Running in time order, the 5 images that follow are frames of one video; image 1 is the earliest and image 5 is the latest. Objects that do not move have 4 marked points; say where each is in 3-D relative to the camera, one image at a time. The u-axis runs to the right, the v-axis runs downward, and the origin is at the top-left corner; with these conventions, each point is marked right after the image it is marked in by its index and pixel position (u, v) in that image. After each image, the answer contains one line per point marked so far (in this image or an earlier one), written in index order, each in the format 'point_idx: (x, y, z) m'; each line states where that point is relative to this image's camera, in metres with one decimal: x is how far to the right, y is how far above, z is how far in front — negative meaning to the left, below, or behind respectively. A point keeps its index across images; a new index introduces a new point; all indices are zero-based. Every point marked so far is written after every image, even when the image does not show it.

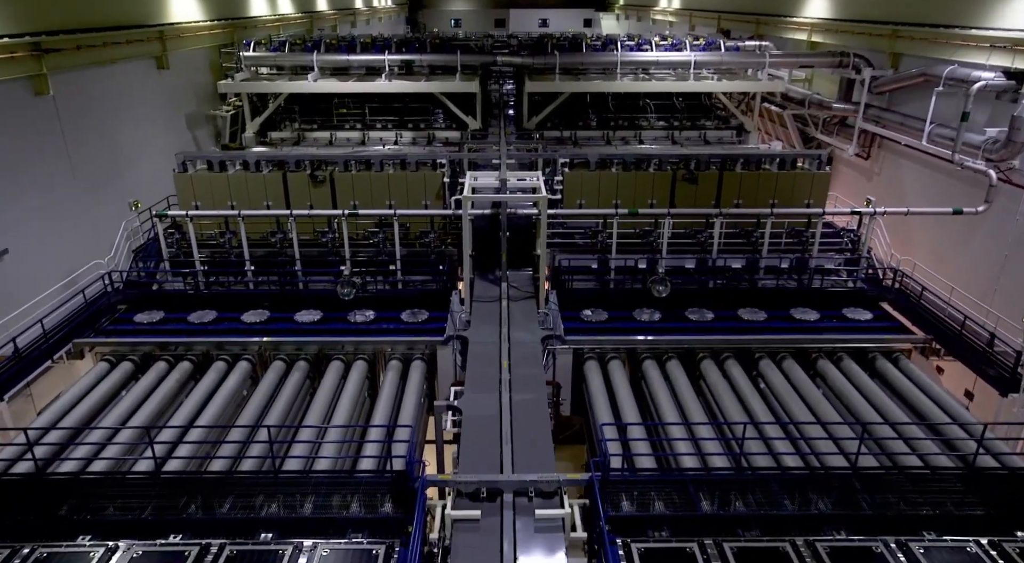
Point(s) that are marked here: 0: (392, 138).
0: (-2.0, +2.4, +10.8) m
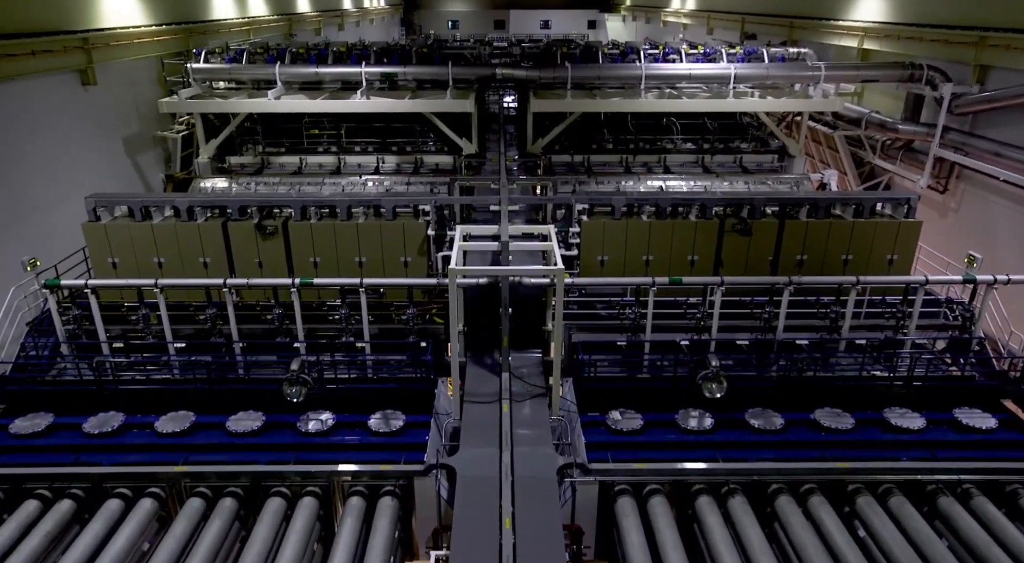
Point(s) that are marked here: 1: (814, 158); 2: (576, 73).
0: (-2.0, +1.7, +9.1) m
1: (+5.0, +2.0, +10.5) m
2: (+0.8, +2.7, +8.1) m
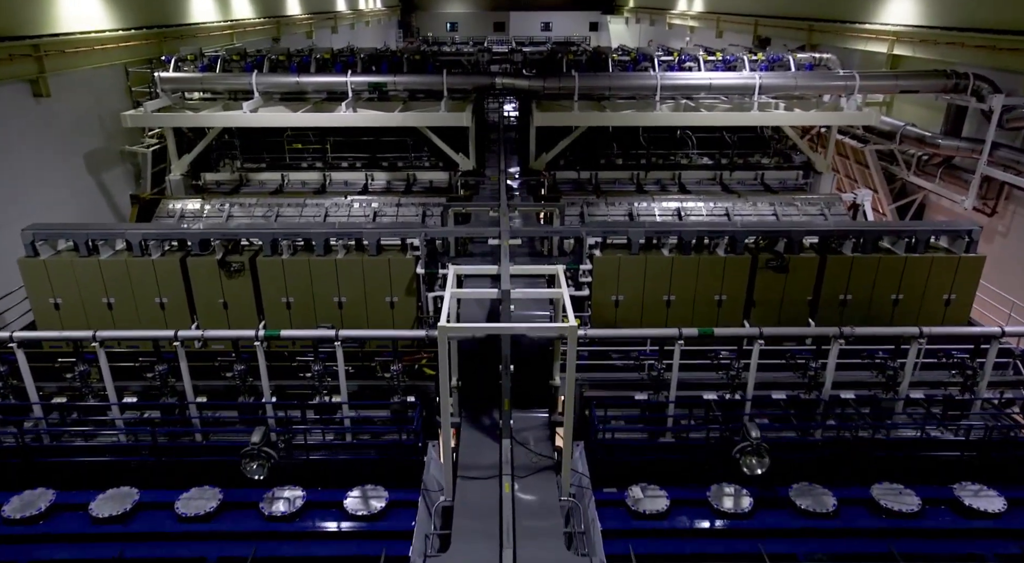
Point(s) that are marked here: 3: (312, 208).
0: (-2.0, +1.3, +8.4) m
1: (+5.0, +1.7, +9.7) m
2: (+0.8, +2.3, +7.4) m
3: (-2.4, +0.9, +7.5) m
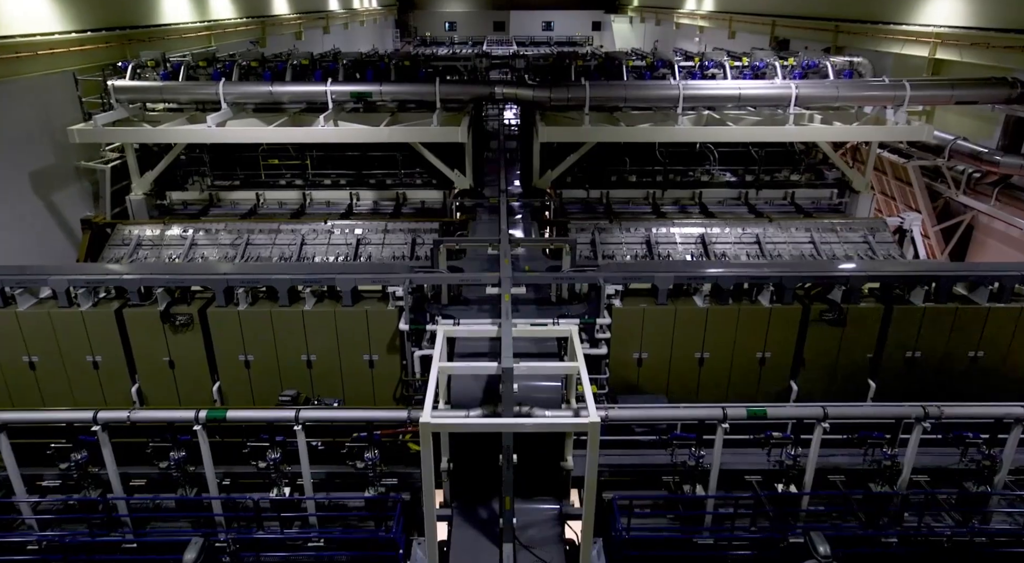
0: (-1.9, +1.0, +7.5) m
1: (+5.1, +1.3, +8.9) m
2: (+0.9, +1.9, +6.5) m
3: (-2.4, +0.5, +6.6) m
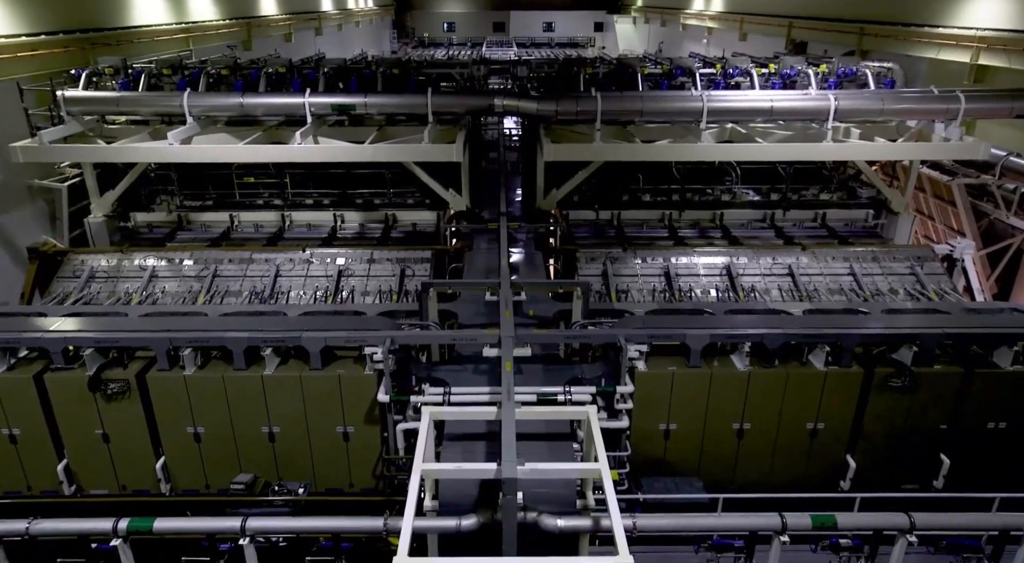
0: (-1.9, +0.6, +6.7) m
1: (+5.1, +1.0, +8.1) m
2: (+0.9, +1.6, +5.7) m
3: (-2.4, +0.2, +5.9) m
